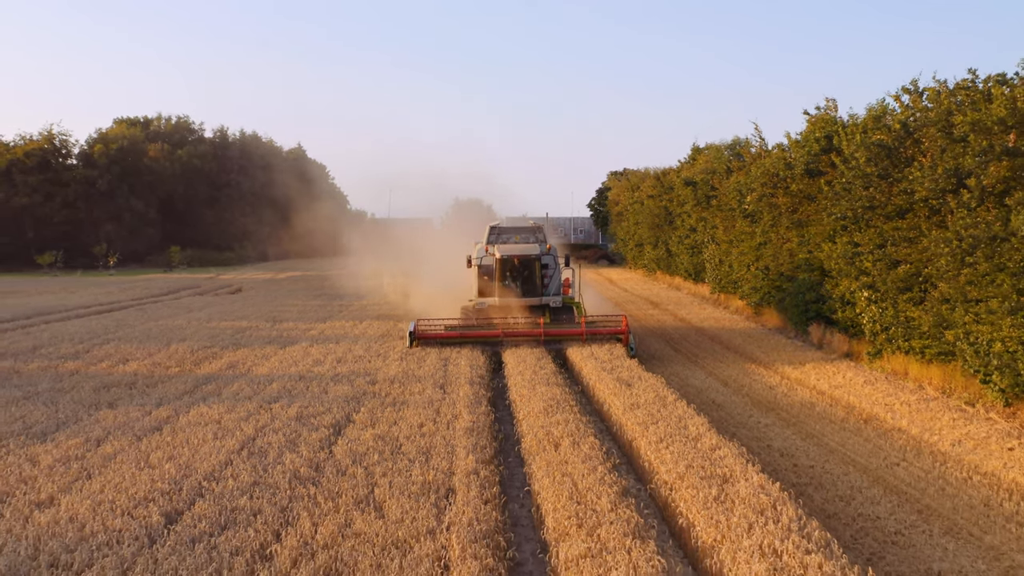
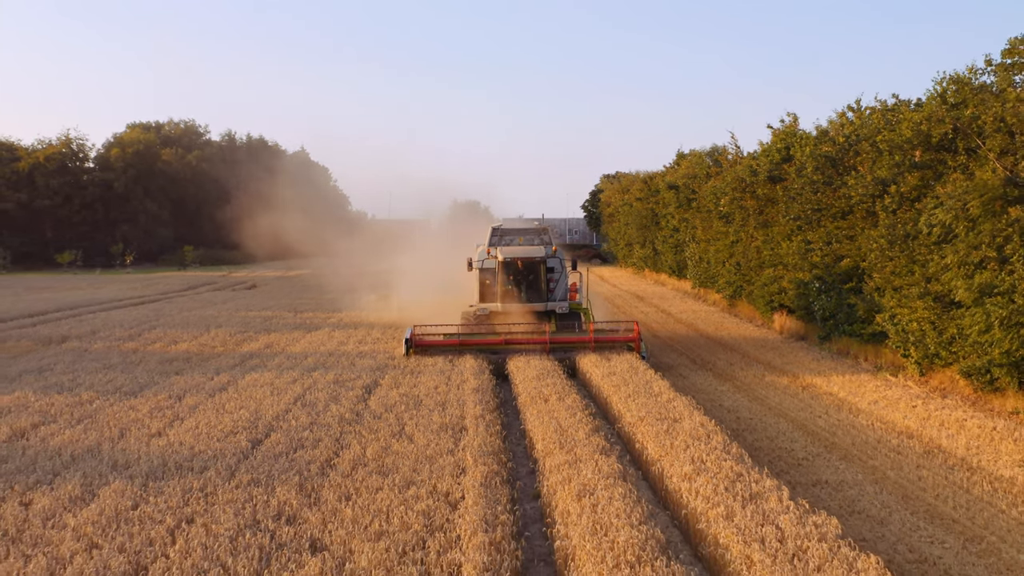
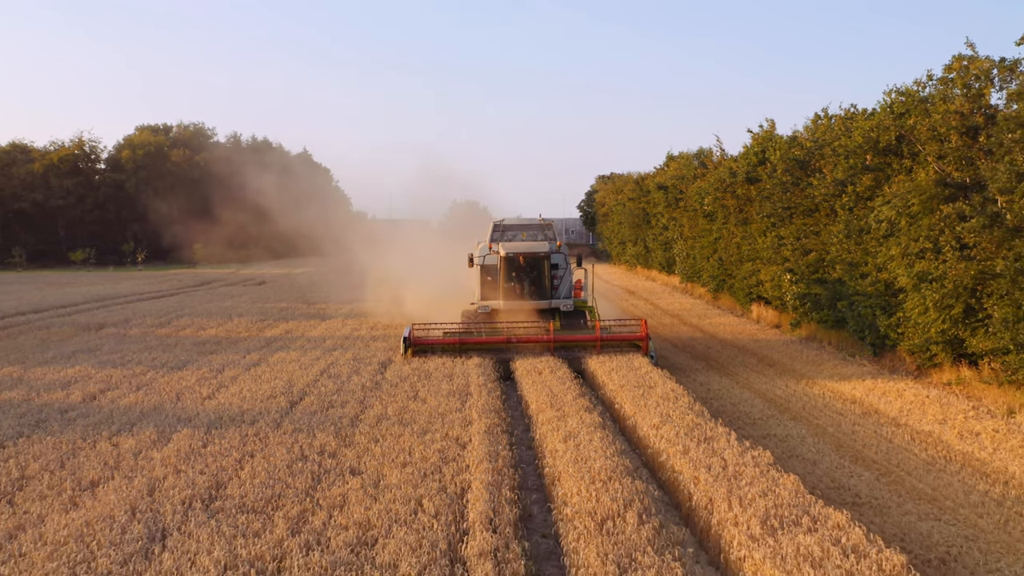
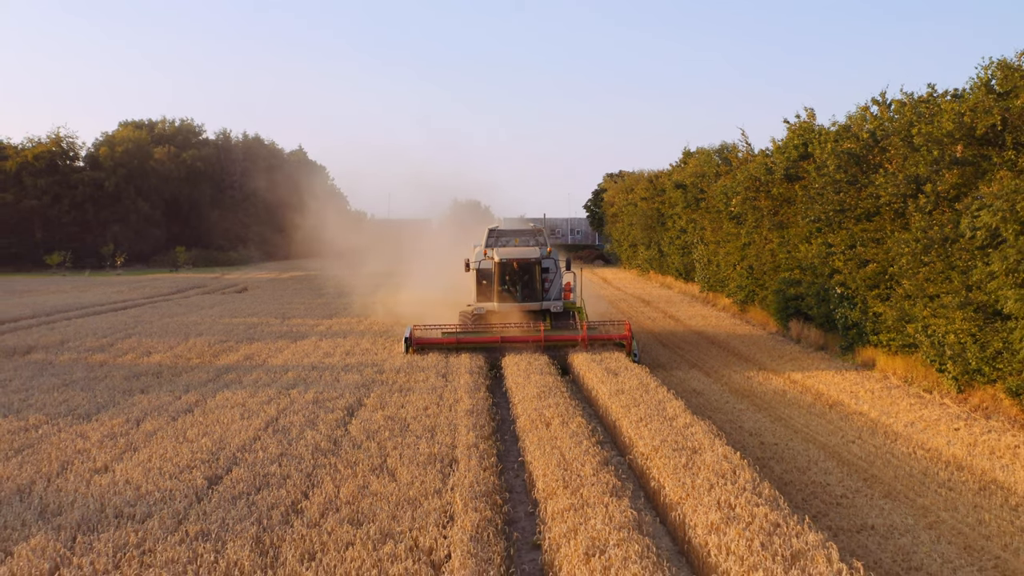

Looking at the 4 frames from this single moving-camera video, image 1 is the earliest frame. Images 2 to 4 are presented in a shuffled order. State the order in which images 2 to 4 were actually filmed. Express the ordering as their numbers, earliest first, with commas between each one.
4, 2, 3
